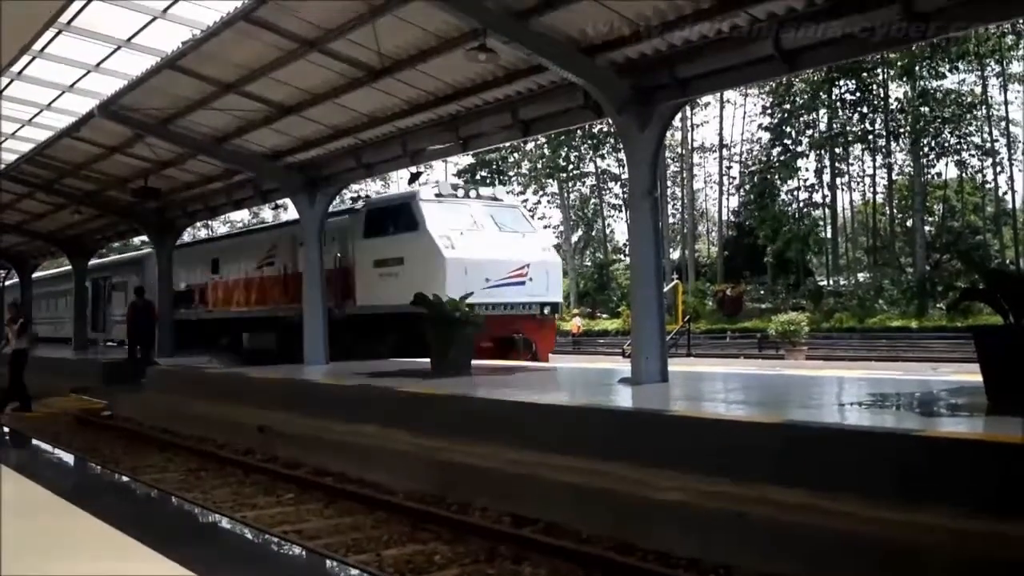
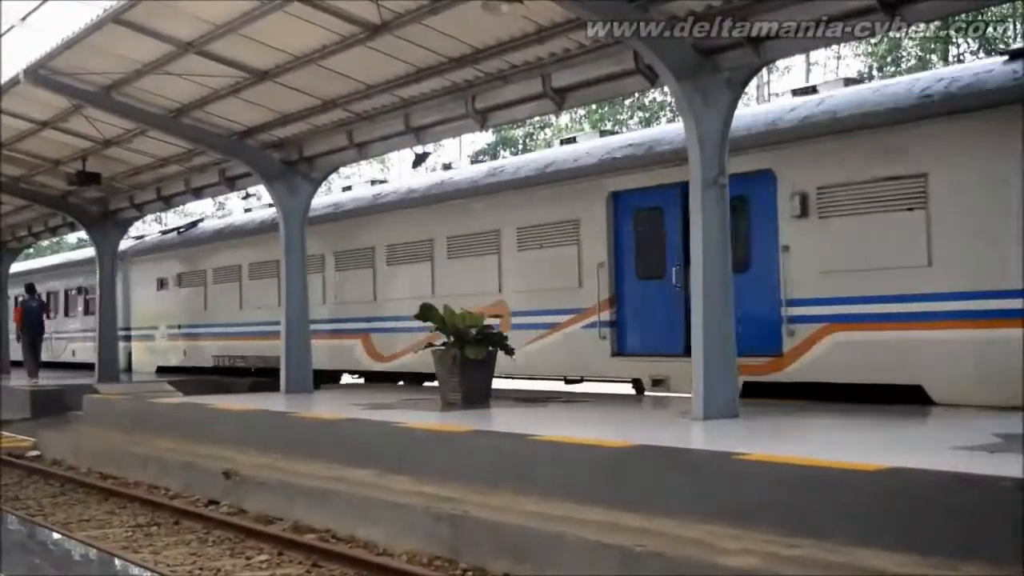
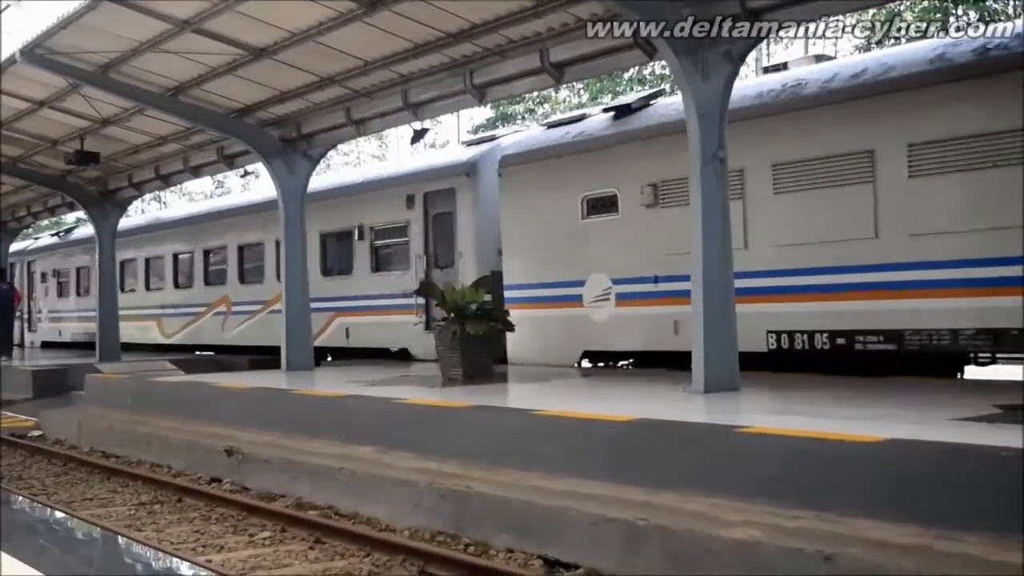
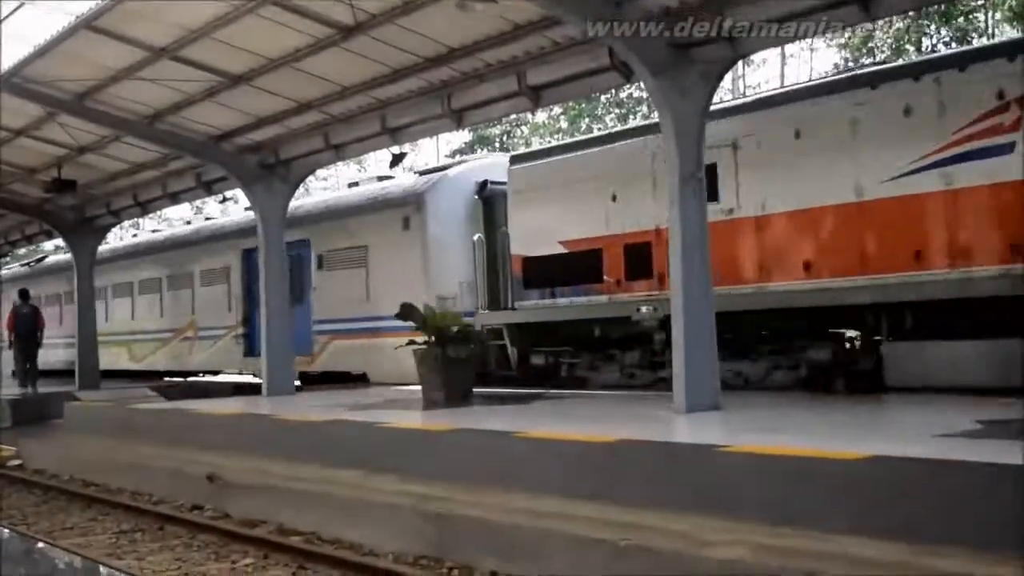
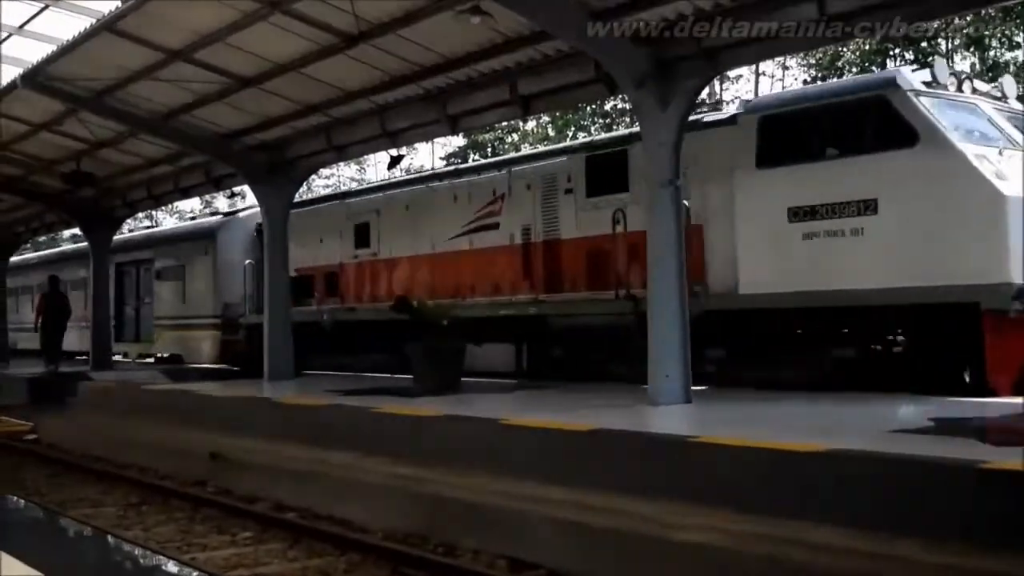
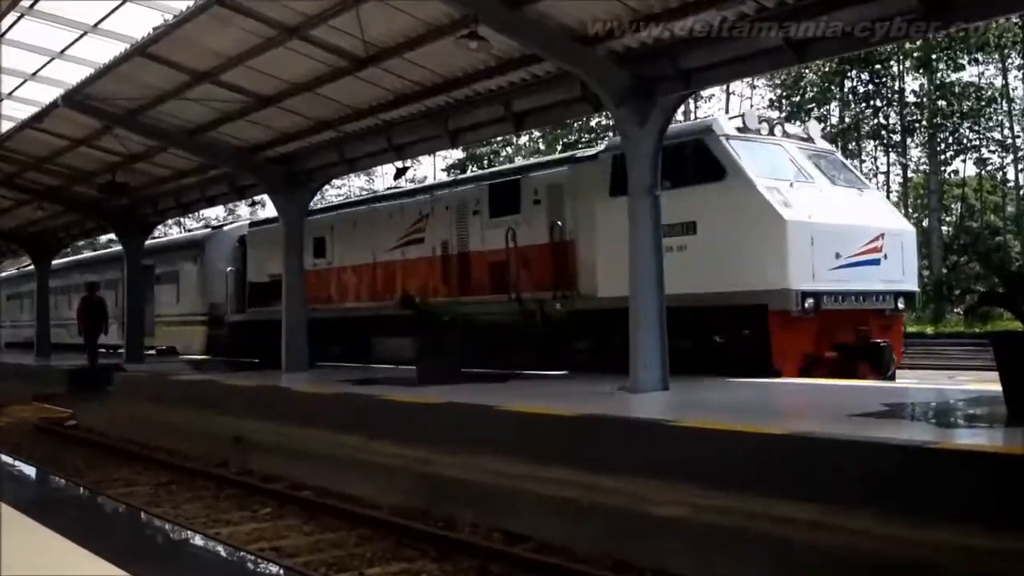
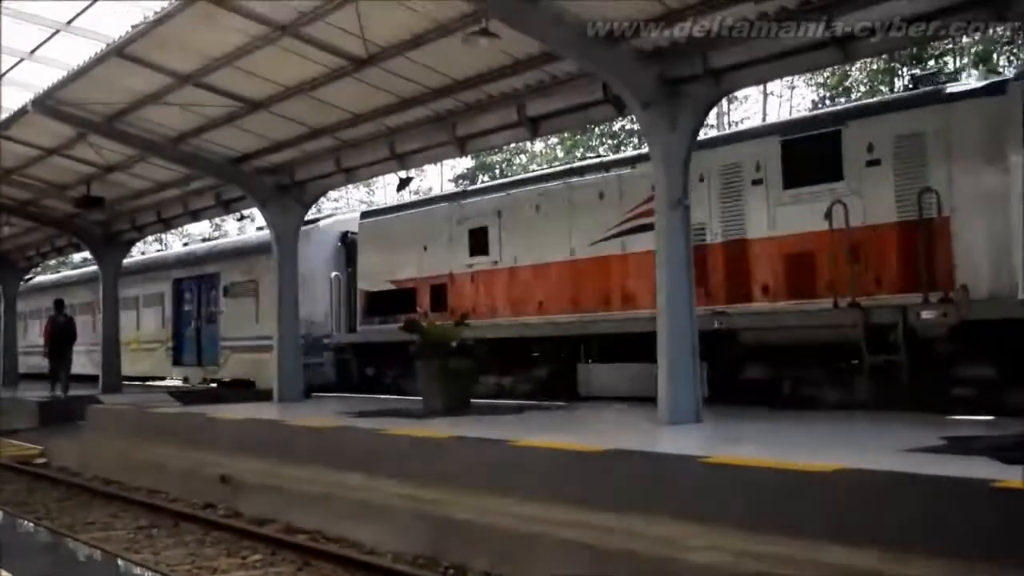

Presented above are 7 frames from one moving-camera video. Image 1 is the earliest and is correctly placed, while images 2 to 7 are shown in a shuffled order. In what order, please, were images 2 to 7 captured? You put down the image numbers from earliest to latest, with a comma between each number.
6, 5, 7, 4, 2, 3
